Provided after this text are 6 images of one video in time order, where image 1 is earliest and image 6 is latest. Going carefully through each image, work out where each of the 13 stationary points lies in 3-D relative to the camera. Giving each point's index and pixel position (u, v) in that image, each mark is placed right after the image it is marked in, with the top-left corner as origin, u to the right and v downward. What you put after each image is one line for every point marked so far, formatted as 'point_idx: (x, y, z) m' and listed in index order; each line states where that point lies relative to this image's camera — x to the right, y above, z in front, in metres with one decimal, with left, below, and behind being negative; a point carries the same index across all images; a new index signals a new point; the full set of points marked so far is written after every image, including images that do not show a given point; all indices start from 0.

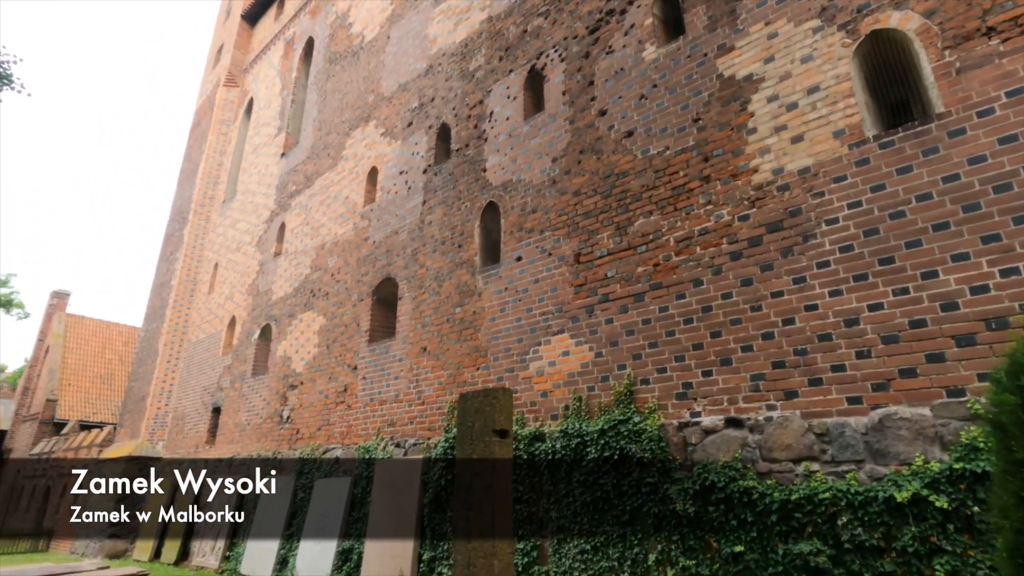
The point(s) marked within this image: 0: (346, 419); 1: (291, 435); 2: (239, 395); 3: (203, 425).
0: (-2.7, -2.1, +8.6) m
1: (-3.9, -2.6, +9.6) m
2: (-5.8, -2.3, +11.5) m
3: (-7.1, -3.1, +12.4) m
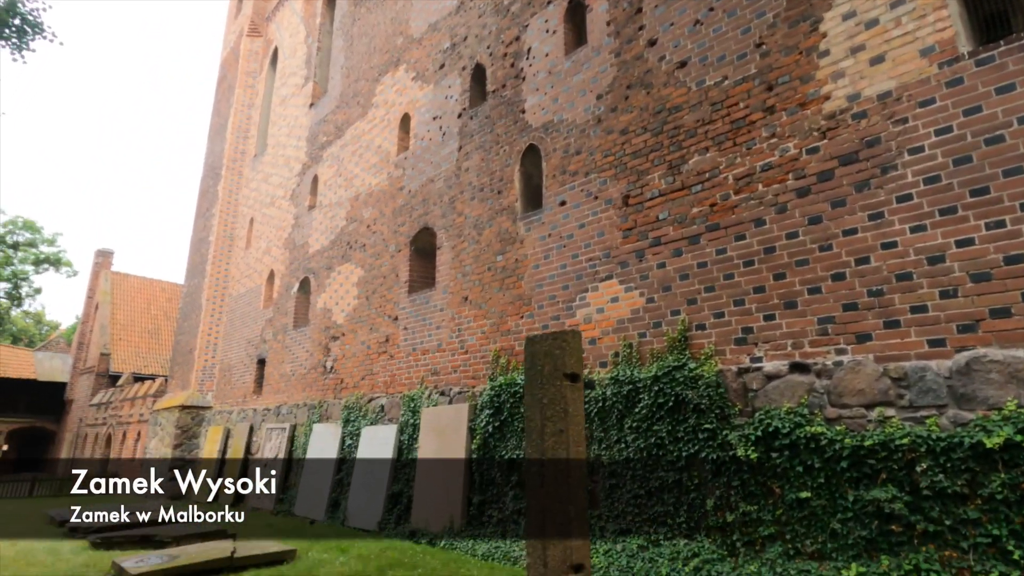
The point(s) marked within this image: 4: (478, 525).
0: (-2.0, -1.3, +8.7) m
1: (-3.2, -1.8, +9.8) m
2: (-5.0, -1.3, +11.7) m
3: (-6.2, -2.1, +12.8) m
4: (-0.4, -2.8, +6.3) m
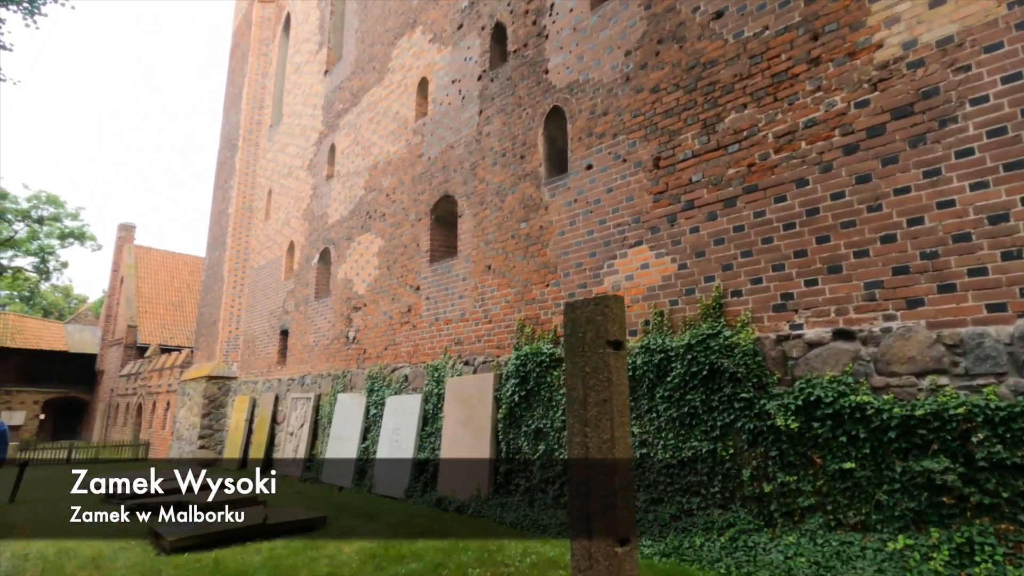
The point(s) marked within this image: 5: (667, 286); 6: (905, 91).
0: (-1.6, -0.8, +8.7) m
1: (-2.8, -1.2, +9.8) m
2: (-4.5, -0.7, +11.8) m
3: (-5.7, -1.4, +12.9) m
4: (-0.1, -2.4, +6.3) m
5: (+1.6, 0.0, +5.5) m
6: (+3.1, +1.5, +4.2) m
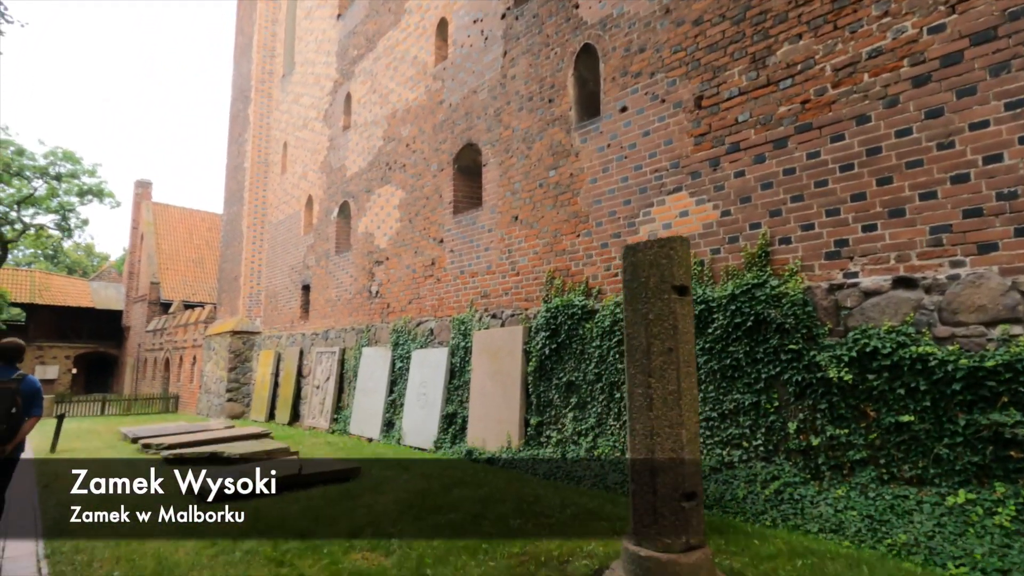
0: (-1.2, -0.1, +8.5) m
1: (-2.4, -0.4, +9.7) m
2: (-4.1, +0.3, +11.7) m
3: (-5.2, -0.3, +12.9) m
4: (+0.3, -1.9, +6.3) m
5: (+1.9, +0.5, +5.2) m
6: (+3.4, +1.9, +3.8) m
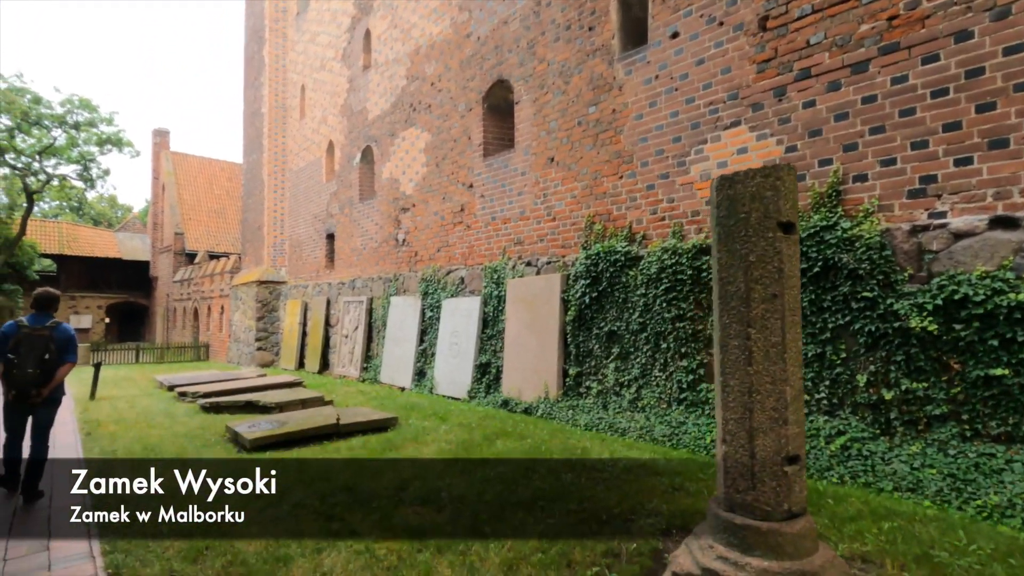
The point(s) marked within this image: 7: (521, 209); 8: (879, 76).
0: (-0.7, +0.7, +8.2) m
1: (-1.8, +0.5, +9.5) m
2: (-3.5, +1.4, +11.5) m
3: (-4.6, +0.9, +12.7) m
4: (+0.7, -1.2, +6.1) m
5: (+2.3, +1.0, +4.8) m
6: (+3.7, +2.3, +3.2) m
7: (+0.1, +1.1, +7.3) m
8: (+2.8, +1.6, +4.2) m
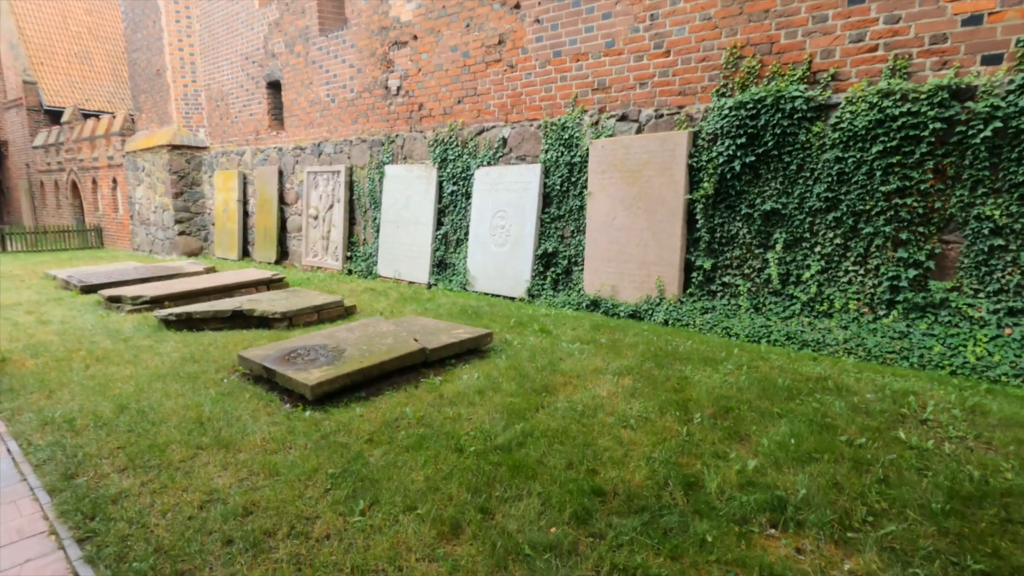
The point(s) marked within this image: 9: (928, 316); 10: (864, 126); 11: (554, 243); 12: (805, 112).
0: (0.0, +2.3, +6.1) m
1: (-1.3, +2.3, +7.1) m
2: (-3.3, +3.6, +8.6) m
3: (-4.6, +3.3, +9.7) m
4: (+1.7, -0.1, +4.7) m
5: (+3.5, +1.9, +3.2) m
6: (+5.2, +2.8, +1.6) m
7: (+0.9, +2.4, +5.2) m
8: (+4.2, +2.4, +2.5) m
9: (+2.9, -0.2, +3.8) m
10: (+2.6, +1.2, +3.9) m
11: (+0.4, +0.5, +5.7) m
12: (+2.3, +1.4, +4.1) m
